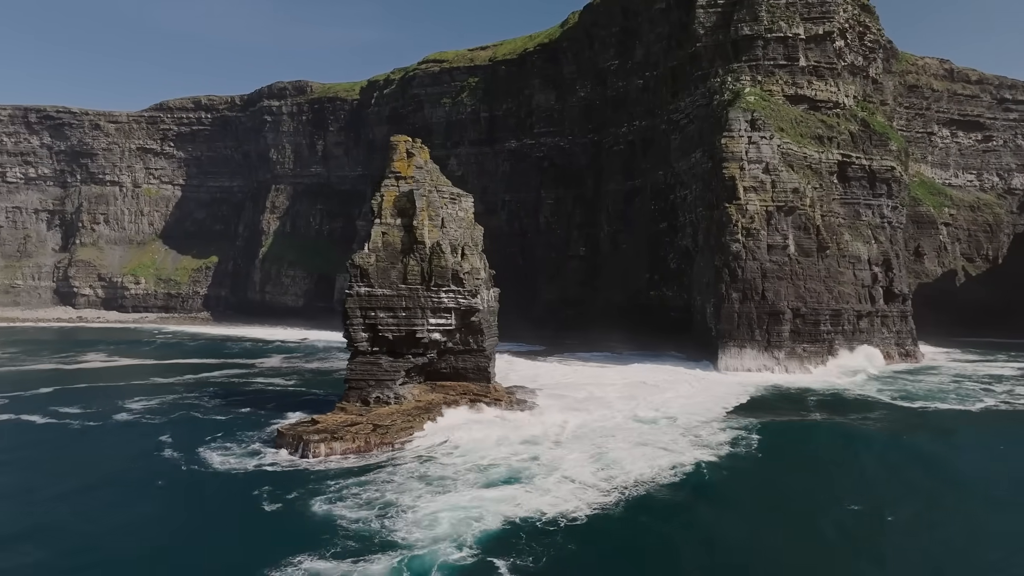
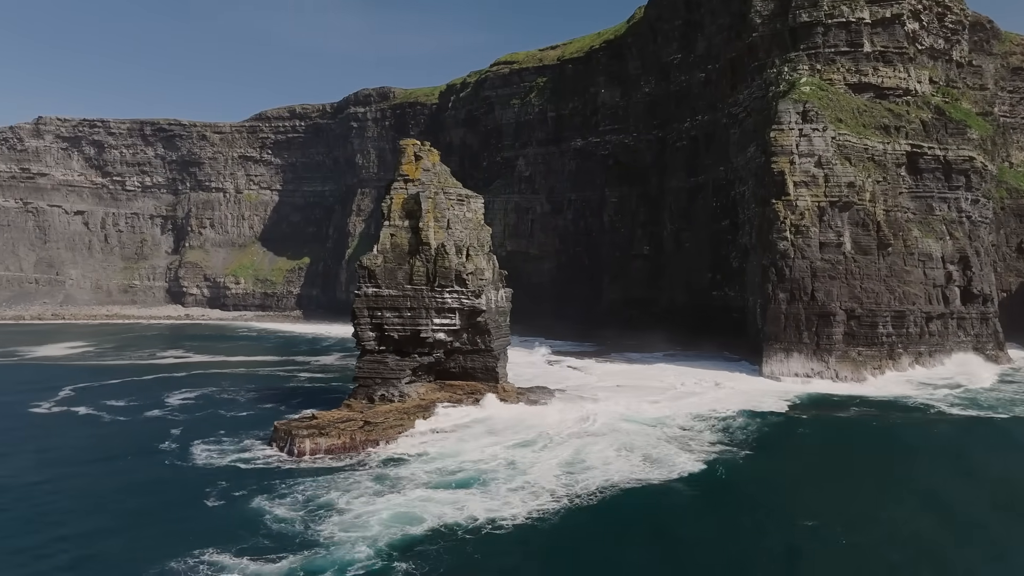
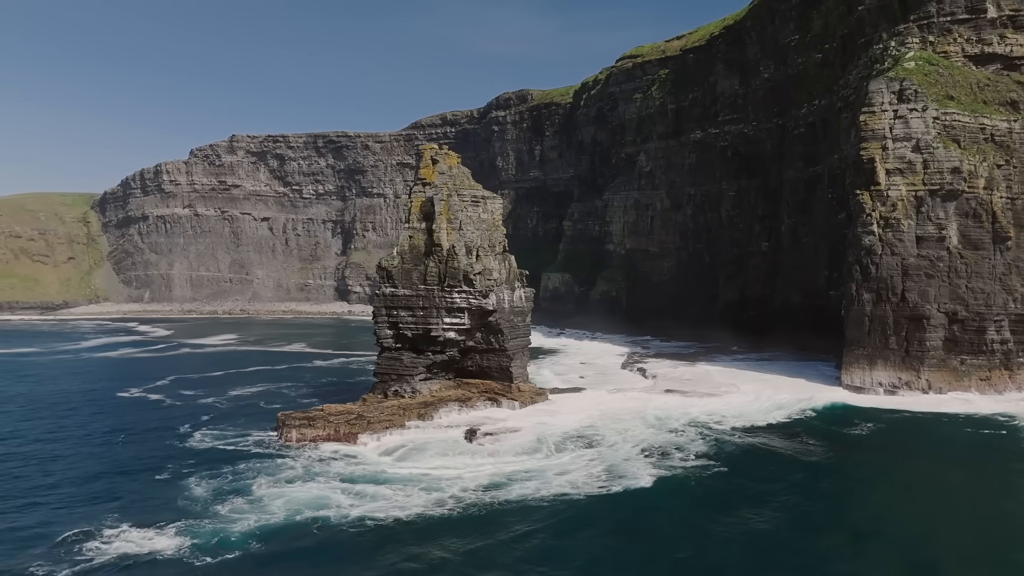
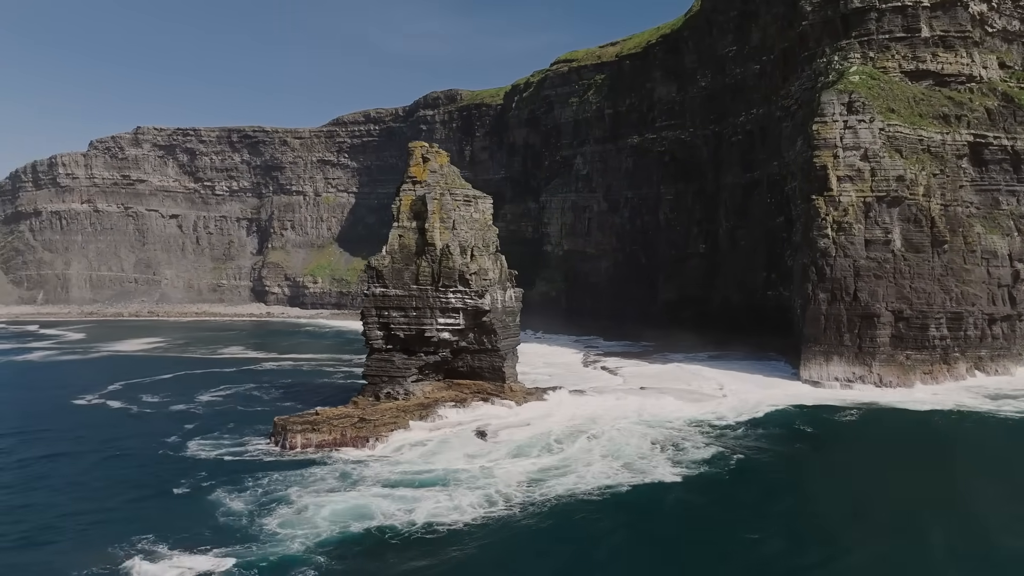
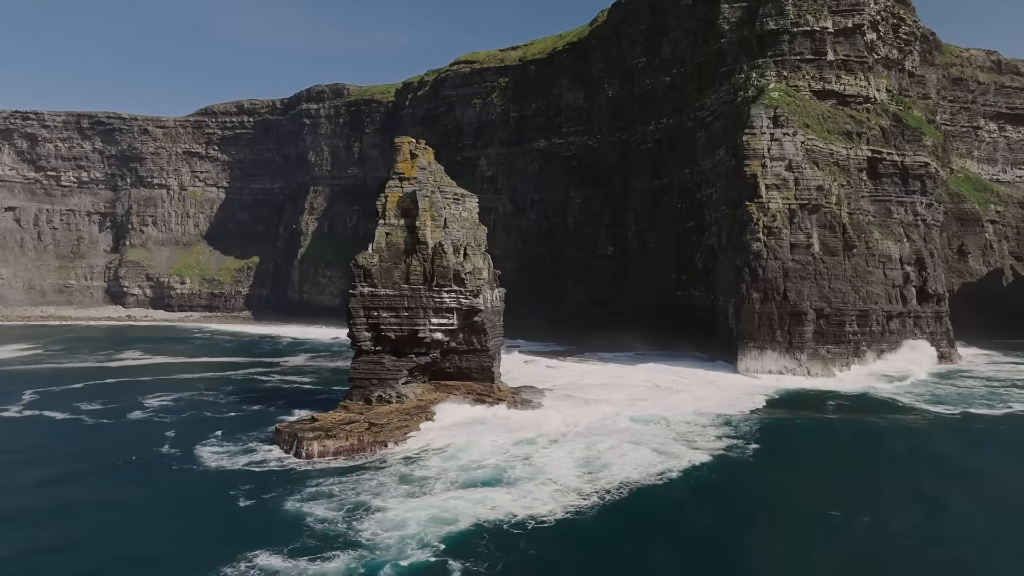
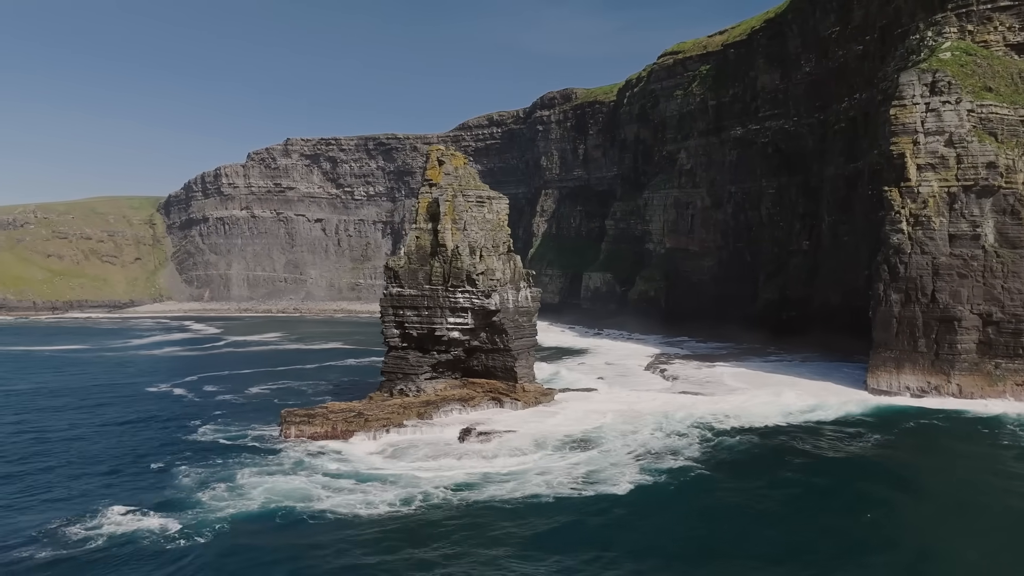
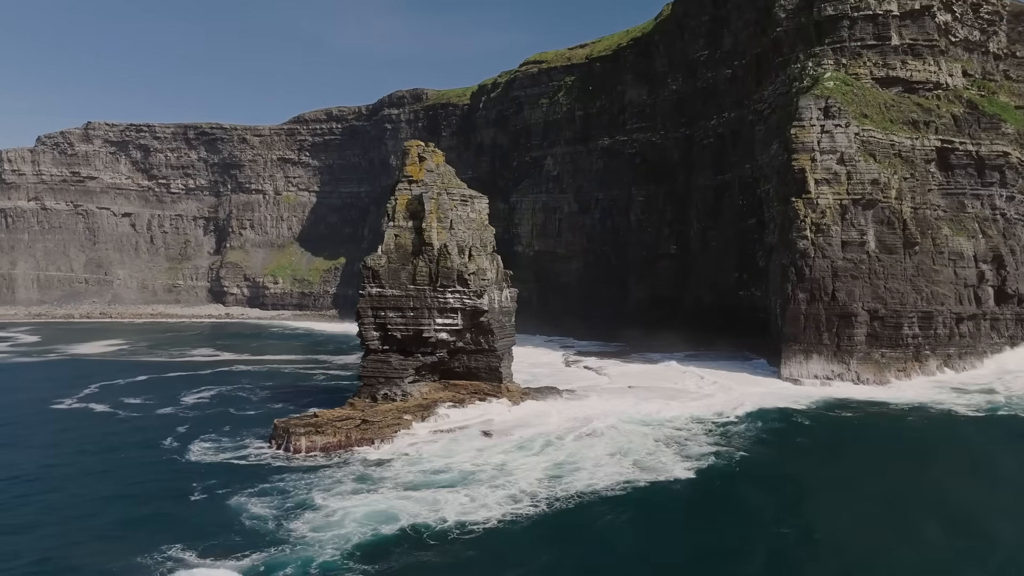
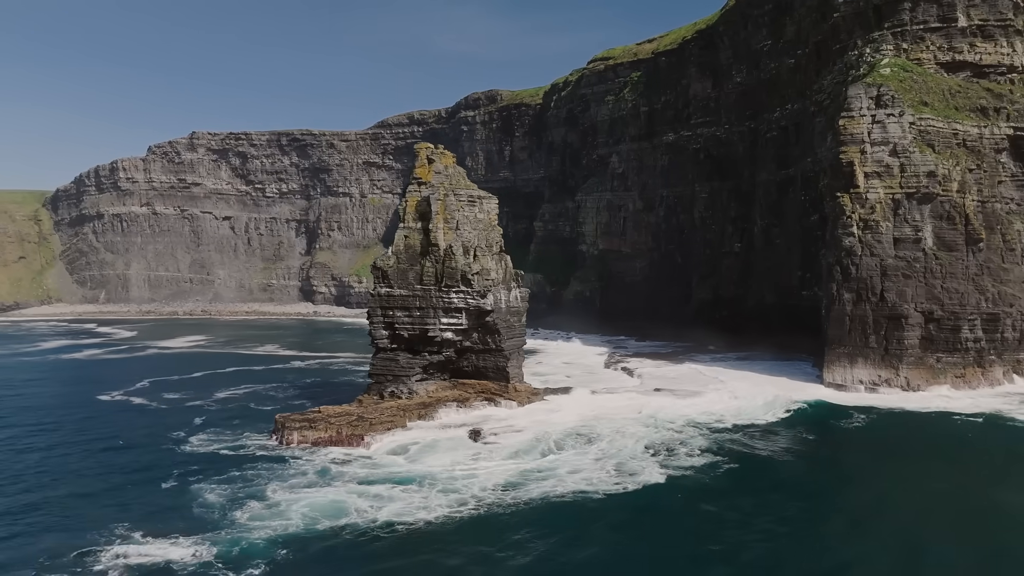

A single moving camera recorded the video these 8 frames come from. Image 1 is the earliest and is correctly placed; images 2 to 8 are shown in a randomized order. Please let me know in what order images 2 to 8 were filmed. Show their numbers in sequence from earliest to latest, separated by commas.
5, 2, 7, 4, 8, 3, 6
